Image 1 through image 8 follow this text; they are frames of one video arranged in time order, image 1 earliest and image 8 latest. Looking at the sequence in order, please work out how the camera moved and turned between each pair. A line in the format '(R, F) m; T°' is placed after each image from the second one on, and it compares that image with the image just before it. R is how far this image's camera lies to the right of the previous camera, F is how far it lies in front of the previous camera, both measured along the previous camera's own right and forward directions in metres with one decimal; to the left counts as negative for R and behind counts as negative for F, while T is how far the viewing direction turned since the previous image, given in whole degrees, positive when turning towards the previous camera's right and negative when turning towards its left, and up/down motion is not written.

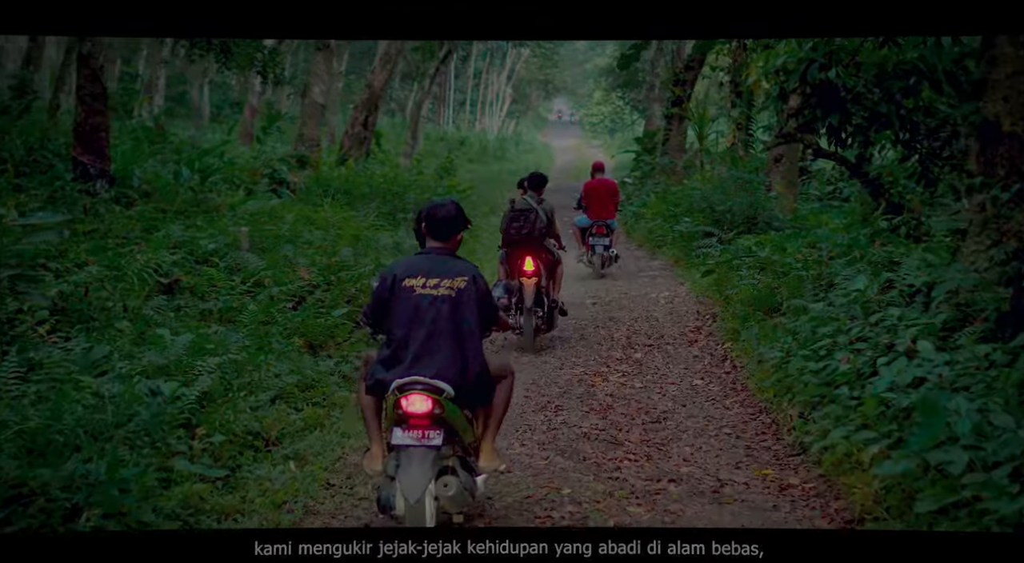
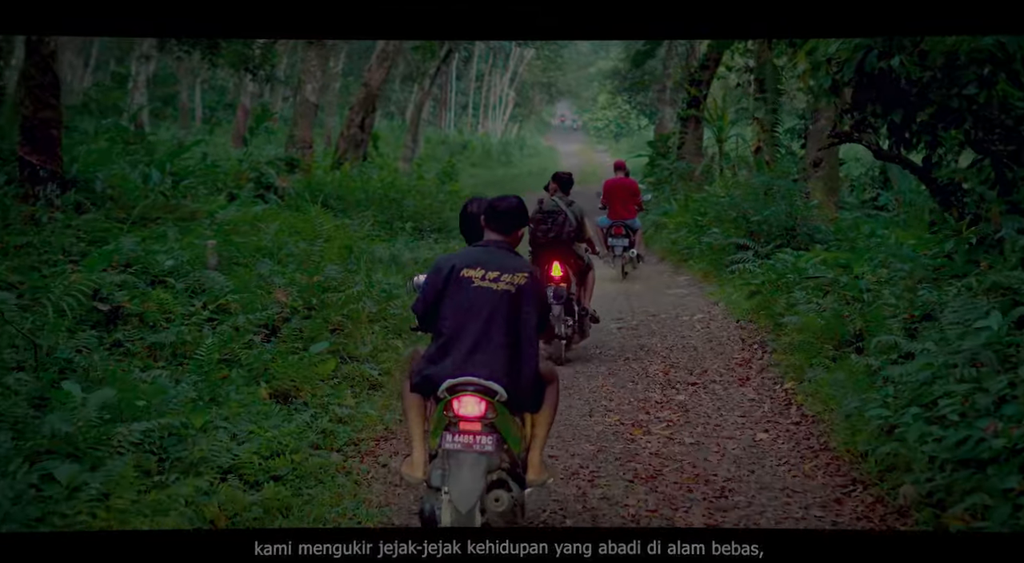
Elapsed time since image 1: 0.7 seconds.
(-0.1, +1.7) m; 0°
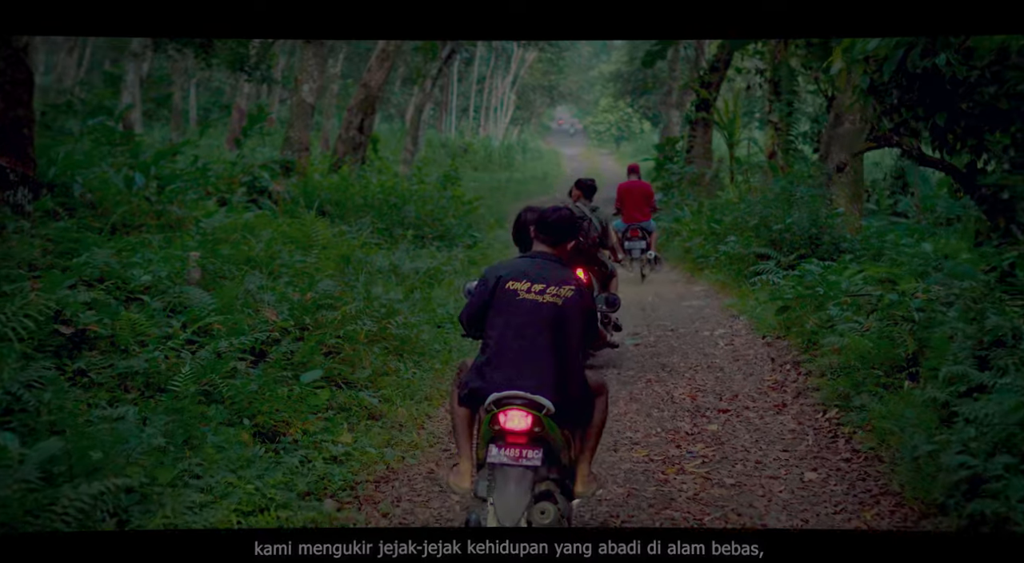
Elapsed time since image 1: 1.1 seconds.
(-0.1, +0.8) m; 0°
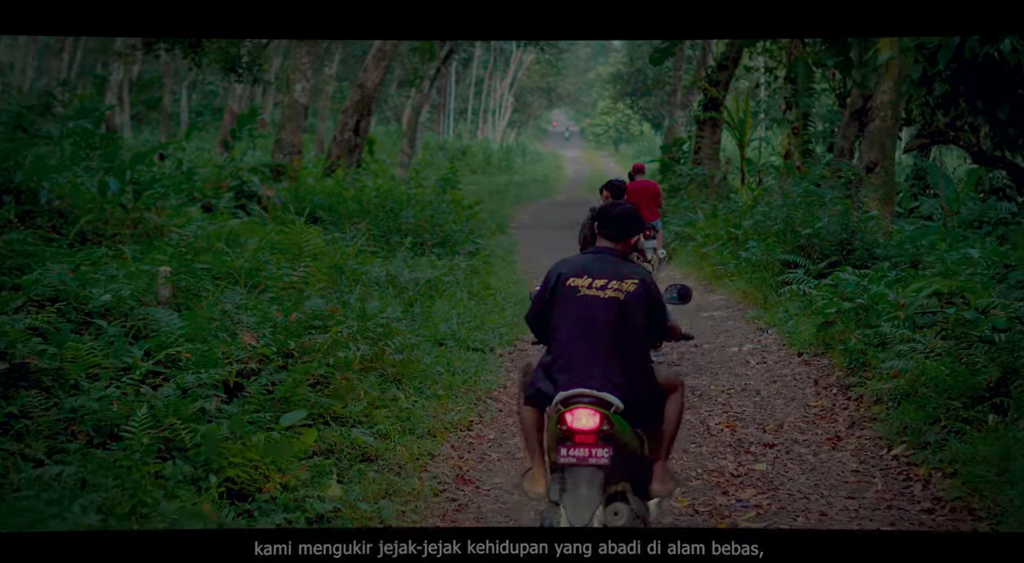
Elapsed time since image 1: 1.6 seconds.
(-0.1, +1.0) m; 0°
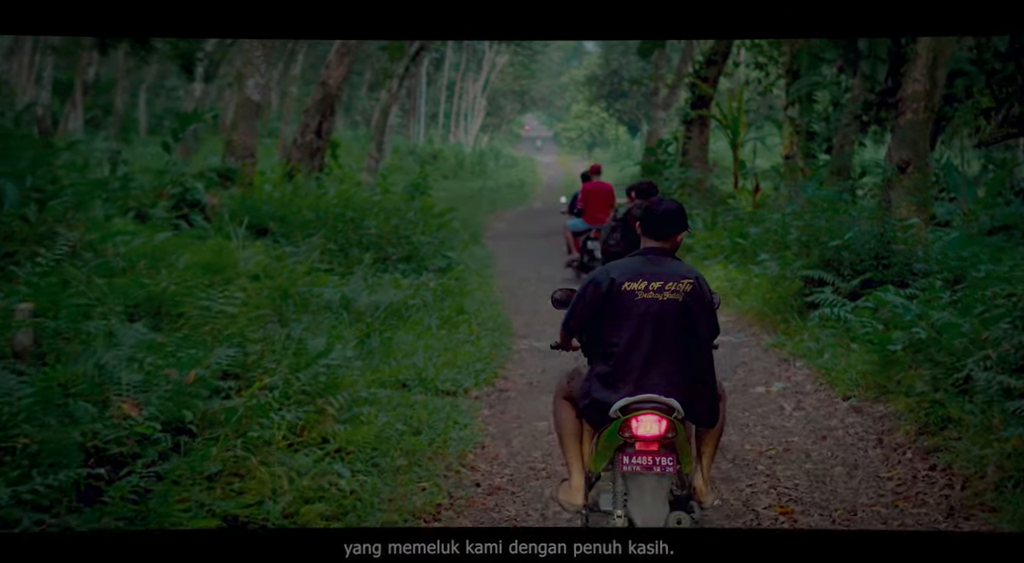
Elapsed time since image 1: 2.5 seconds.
(0.0, +1.9) m; +1°
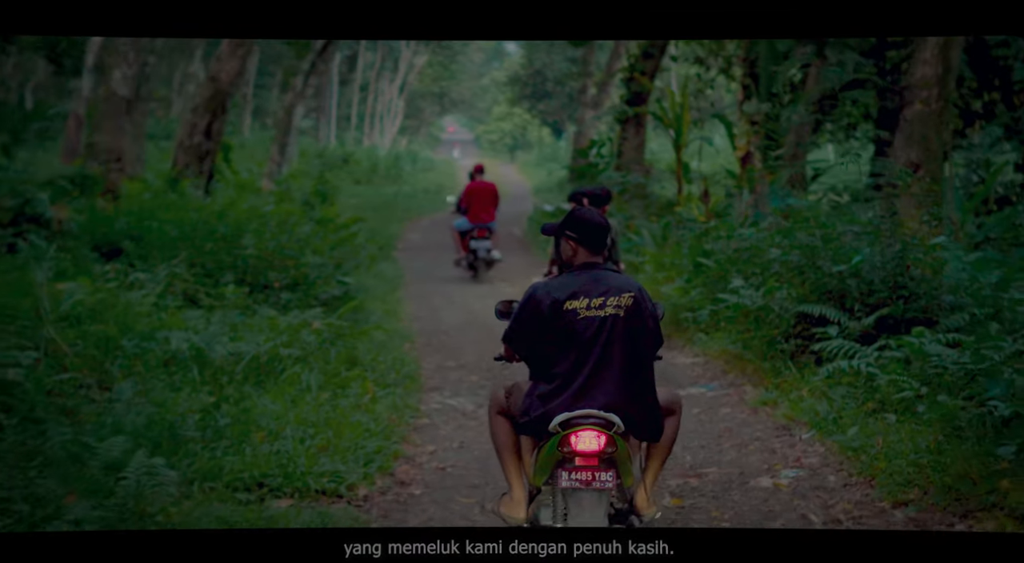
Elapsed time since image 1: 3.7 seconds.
(+0.1, +2.6) m; +4°
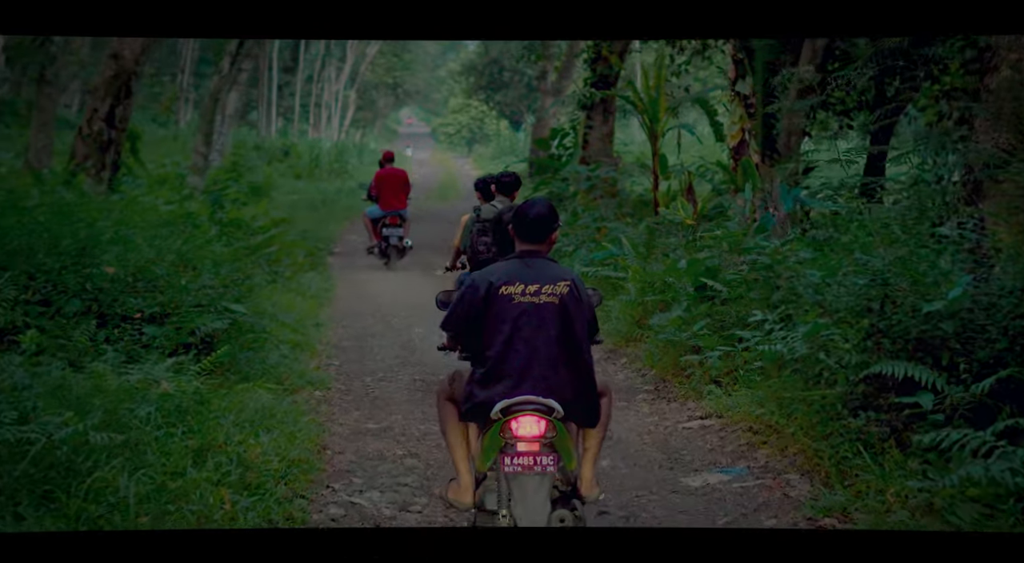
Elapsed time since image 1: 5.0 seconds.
(+0.1, +2.7) m; +2°
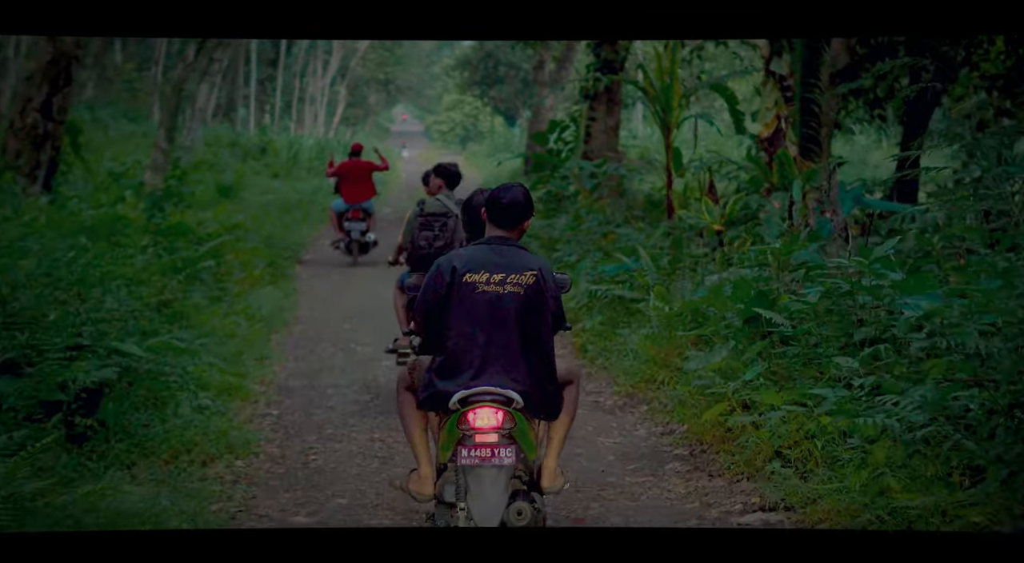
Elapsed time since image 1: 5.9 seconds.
(0.0, +2.1) m; 0°
